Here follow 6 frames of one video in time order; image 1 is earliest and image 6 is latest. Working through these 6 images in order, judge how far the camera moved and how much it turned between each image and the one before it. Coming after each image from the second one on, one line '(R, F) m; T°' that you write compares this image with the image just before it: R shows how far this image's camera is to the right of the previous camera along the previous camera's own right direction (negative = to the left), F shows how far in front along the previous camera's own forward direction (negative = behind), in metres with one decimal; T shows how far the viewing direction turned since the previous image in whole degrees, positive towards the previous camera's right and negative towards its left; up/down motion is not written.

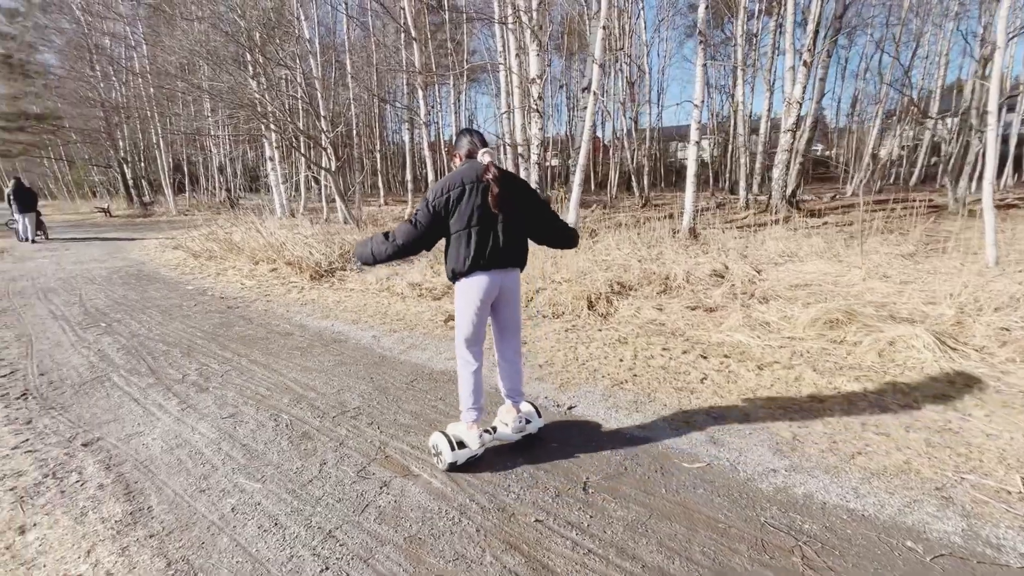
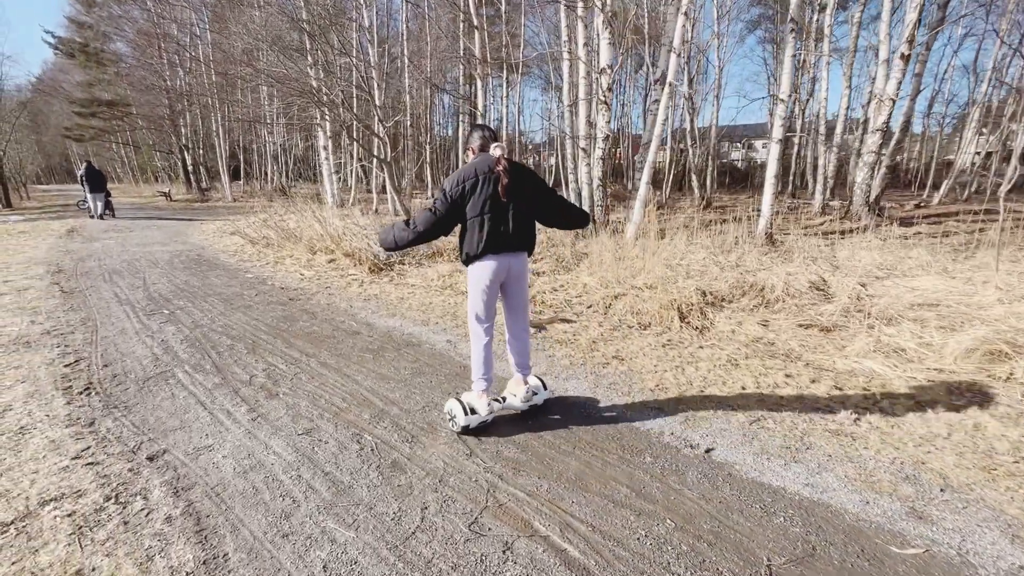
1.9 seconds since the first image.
(-0.5, +0.5) m; -4°
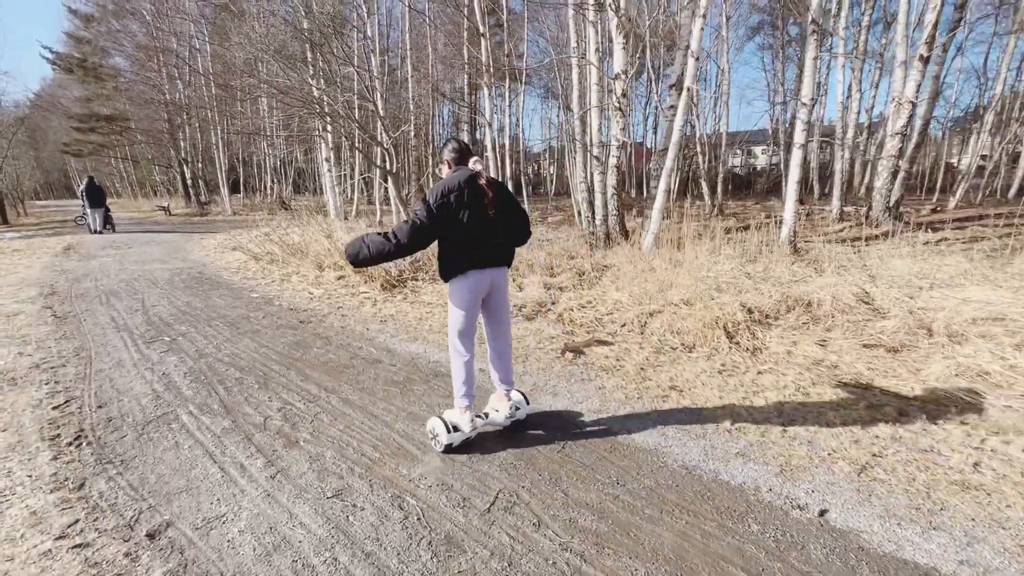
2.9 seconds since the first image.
(-0.3, +0.4) m; 0°
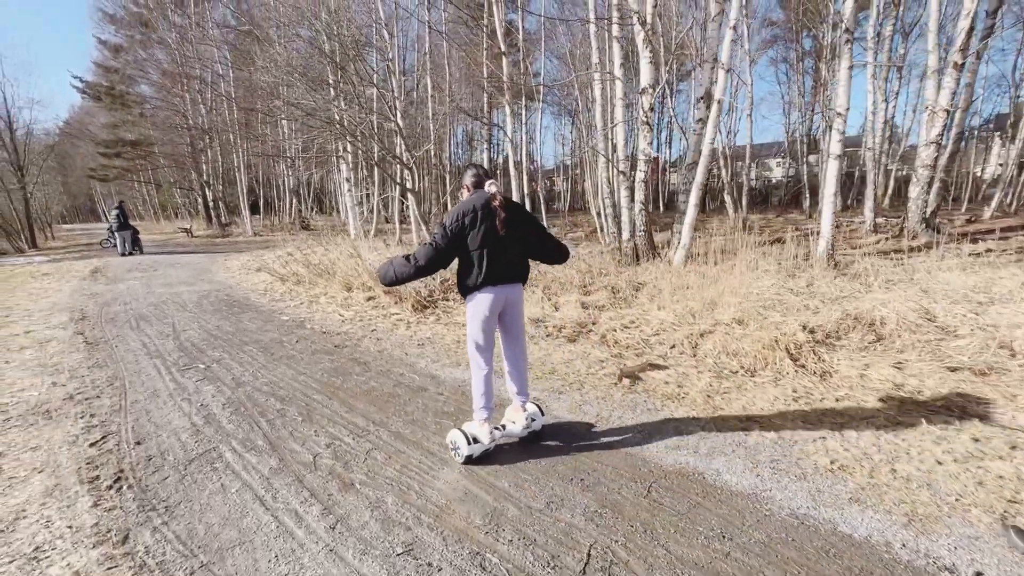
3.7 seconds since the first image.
(-0.3, +0.2) m; -1°
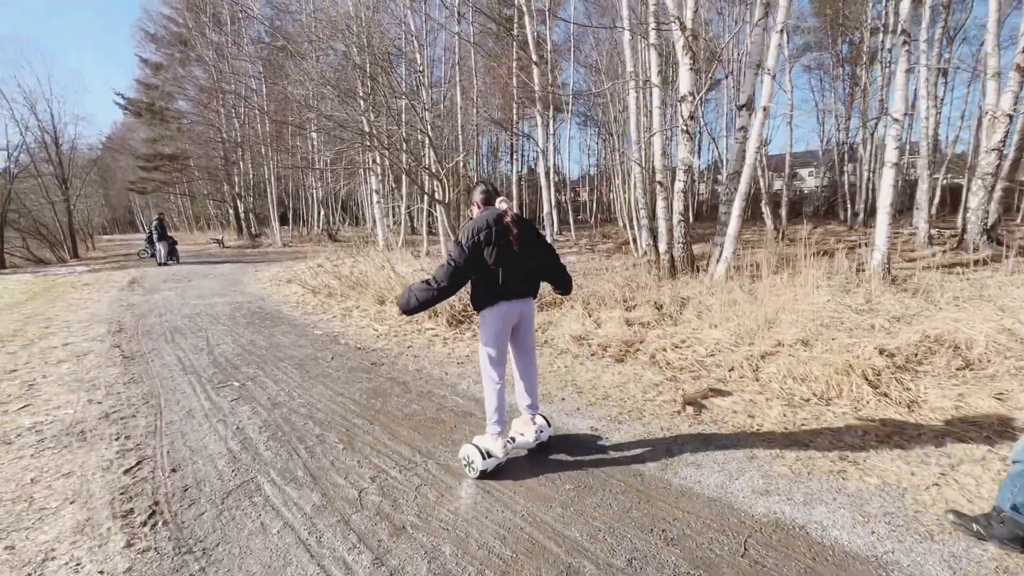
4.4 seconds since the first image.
(-0.2, +0.2) m; -3°
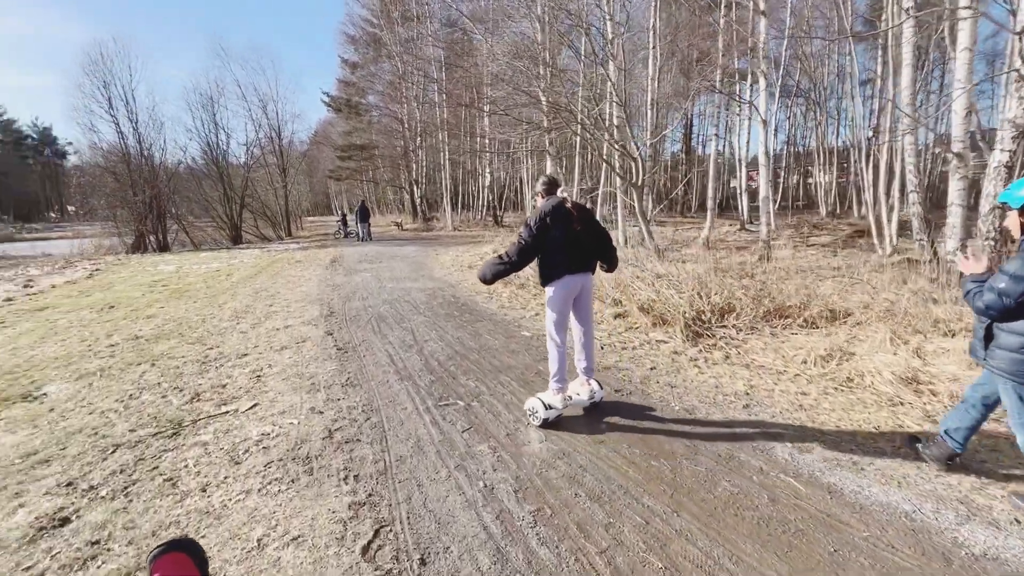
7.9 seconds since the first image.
(-1.1, +1.1) m; -17°
